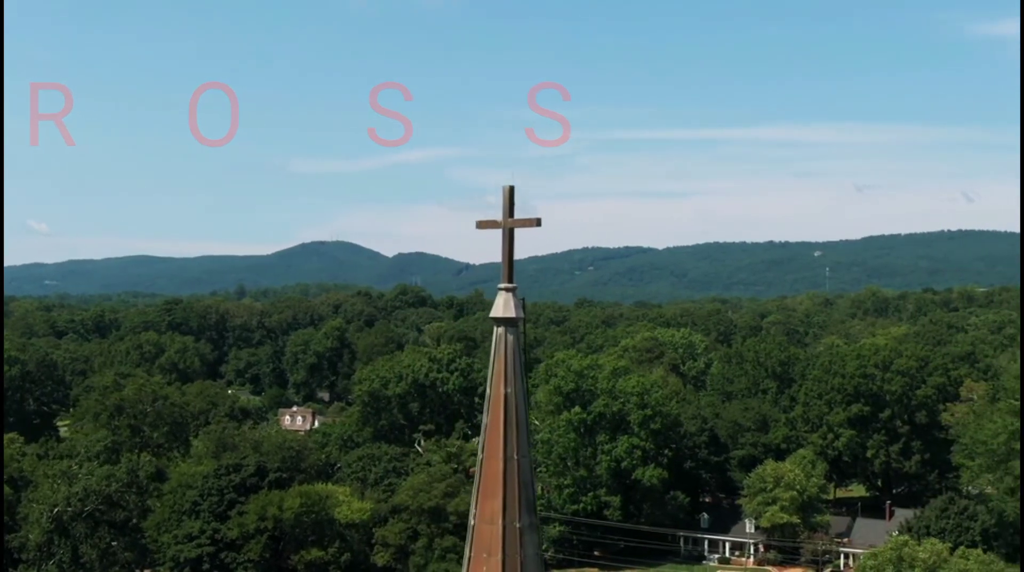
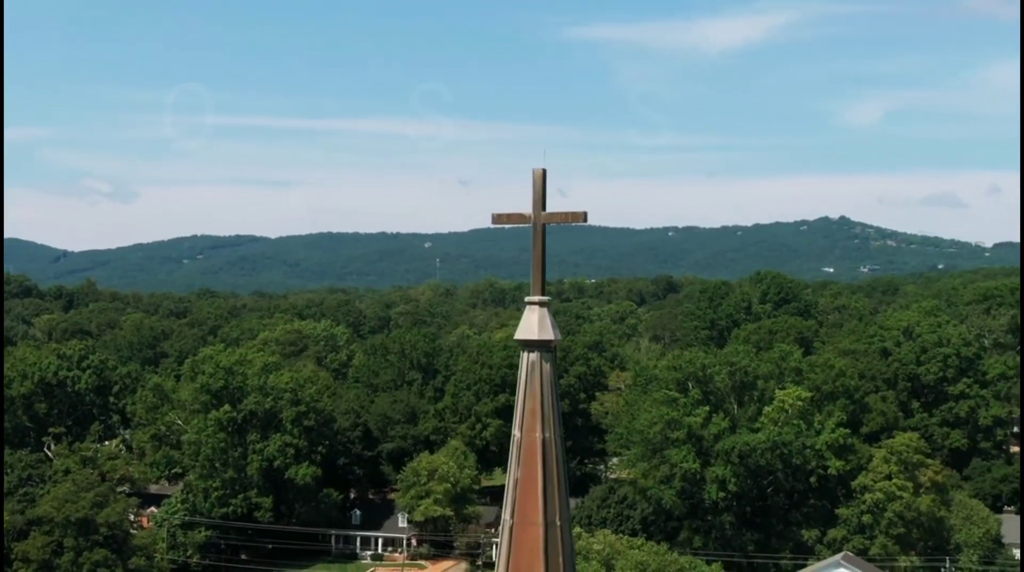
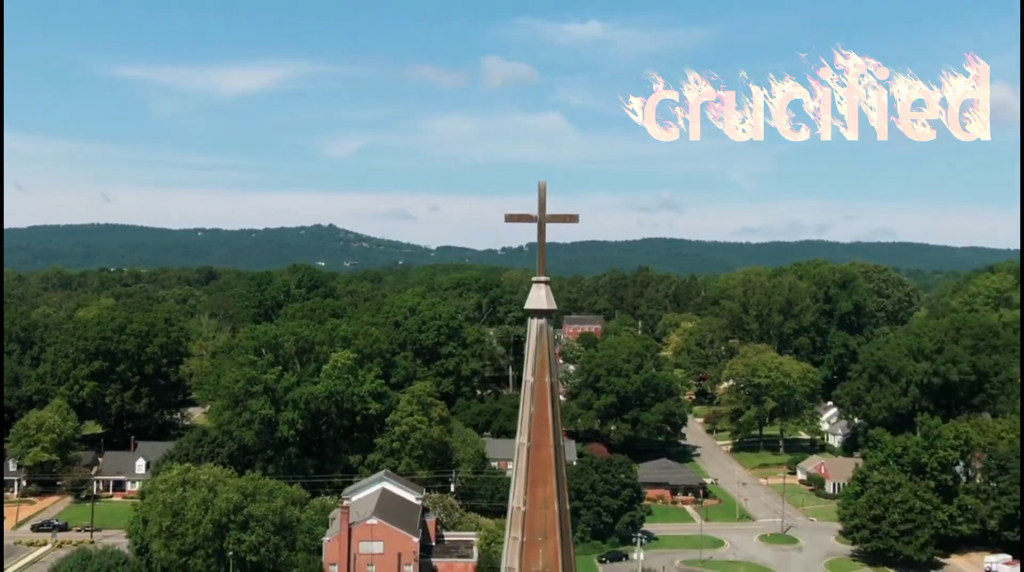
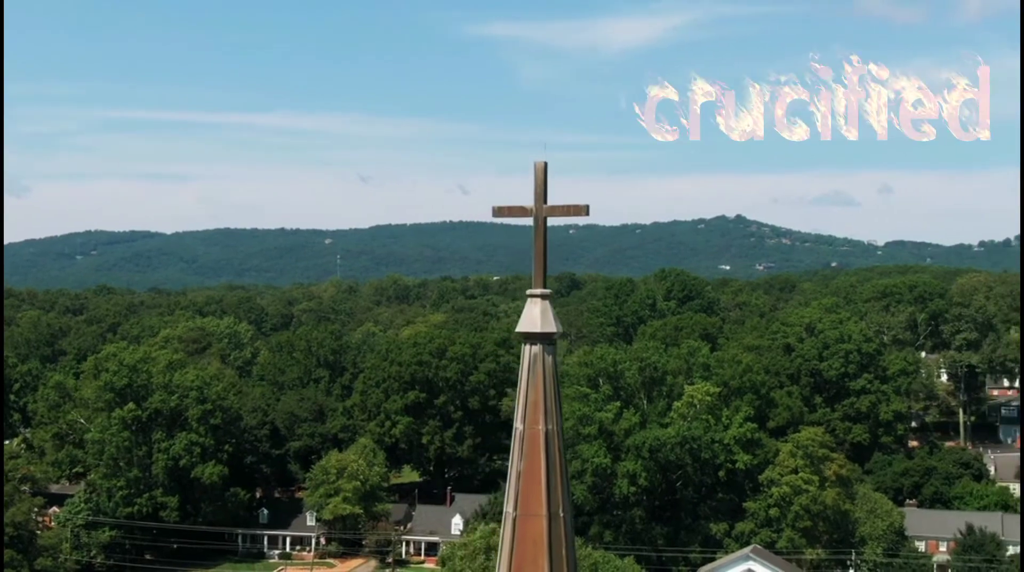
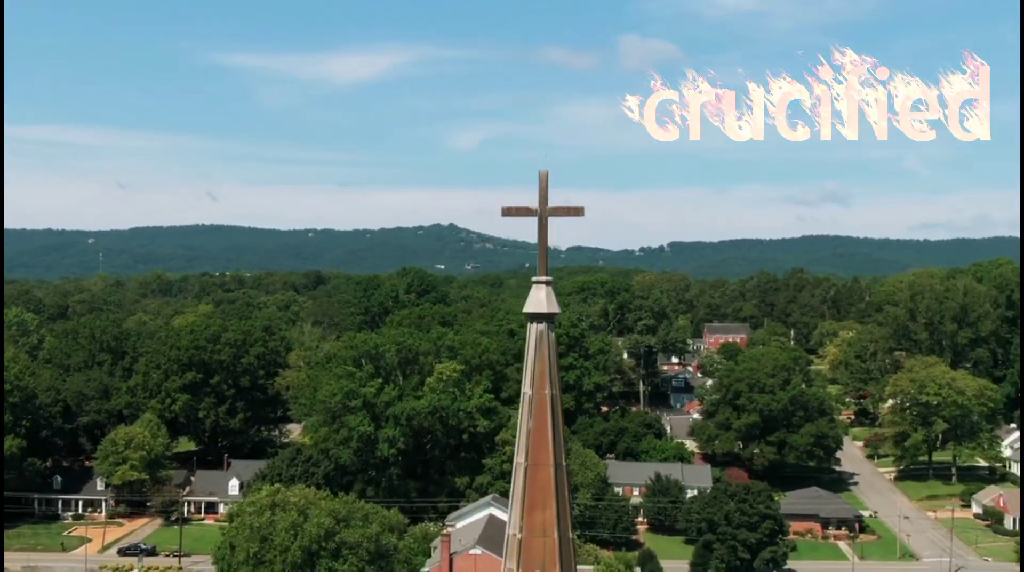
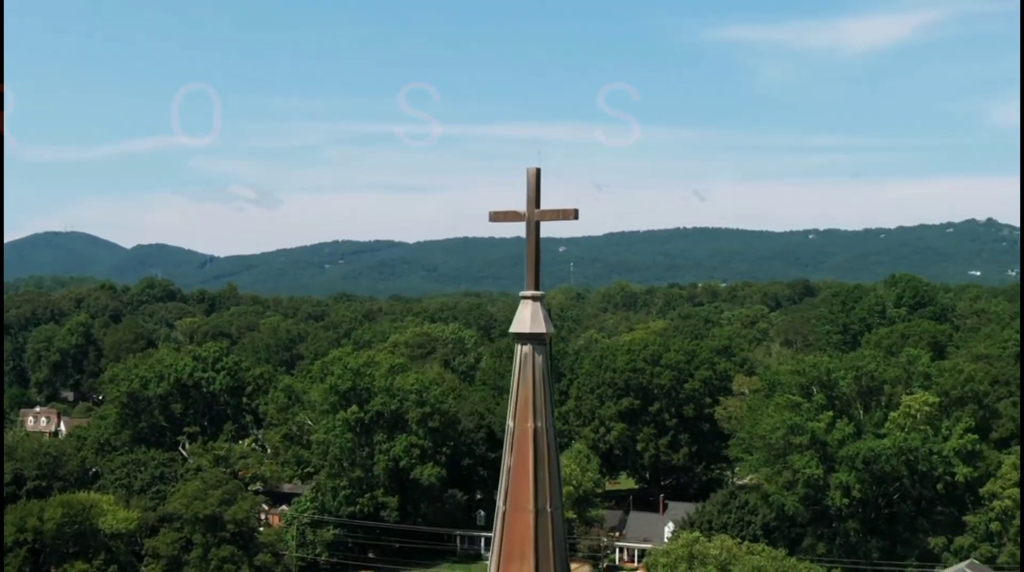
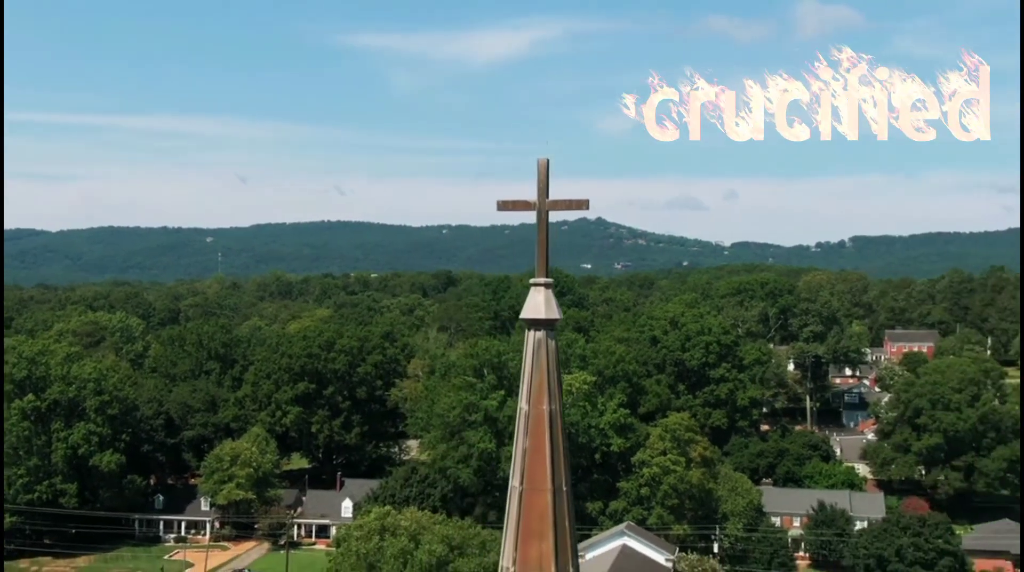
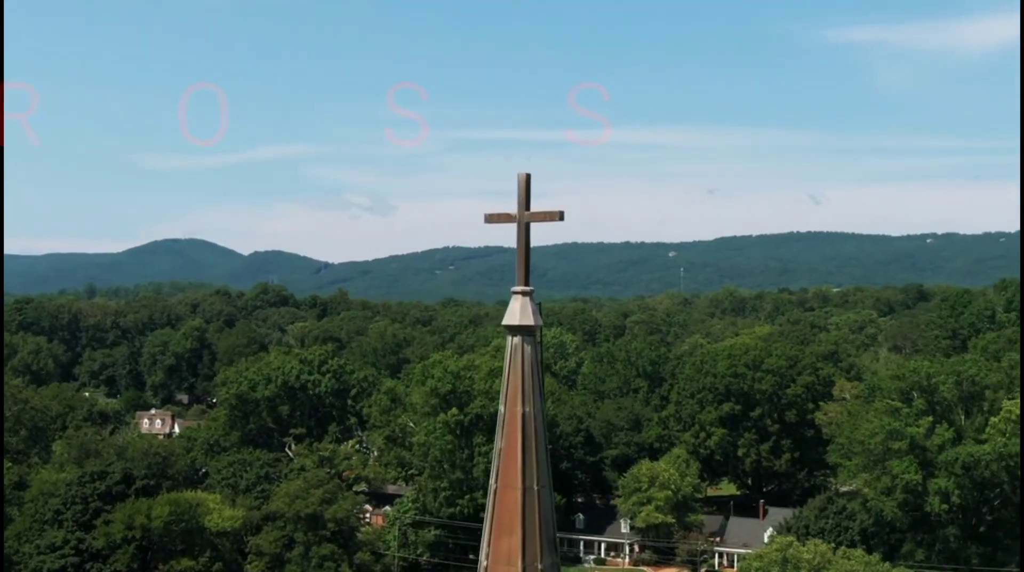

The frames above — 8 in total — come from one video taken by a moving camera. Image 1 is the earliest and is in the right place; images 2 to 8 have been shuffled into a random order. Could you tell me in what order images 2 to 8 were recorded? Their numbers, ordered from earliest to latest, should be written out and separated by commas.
8, 6, 2, 4, 7, 5, 3
